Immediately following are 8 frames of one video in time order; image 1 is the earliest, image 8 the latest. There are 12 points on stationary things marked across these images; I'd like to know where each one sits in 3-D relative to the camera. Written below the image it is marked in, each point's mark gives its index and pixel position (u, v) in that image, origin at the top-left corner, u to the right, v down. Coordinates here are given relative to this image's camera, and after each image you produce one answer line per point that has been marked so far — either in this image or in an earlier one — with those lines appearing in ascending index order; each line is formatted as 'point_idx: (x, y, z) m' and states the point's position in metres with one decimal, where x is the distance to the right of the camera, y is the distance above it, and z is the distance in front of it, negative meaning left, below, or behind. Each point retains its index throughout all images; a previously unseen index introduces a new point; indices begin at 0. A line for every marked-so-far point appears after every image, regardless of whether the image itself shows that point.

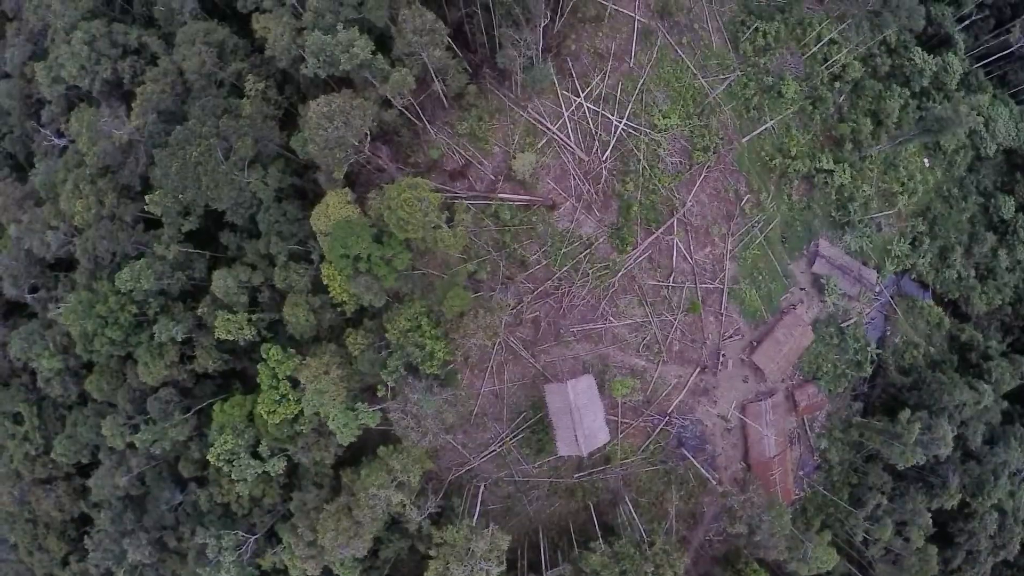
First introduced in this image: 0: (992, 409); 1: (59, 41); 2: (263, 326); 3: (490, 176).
0: (+36.8, -9.1, +18.0) m
1: (-31.5, +17.7, +16.8) m
2: (-14.9, -2.0, +14.2) m
3: (-1.4, +7.8, +16.8) m
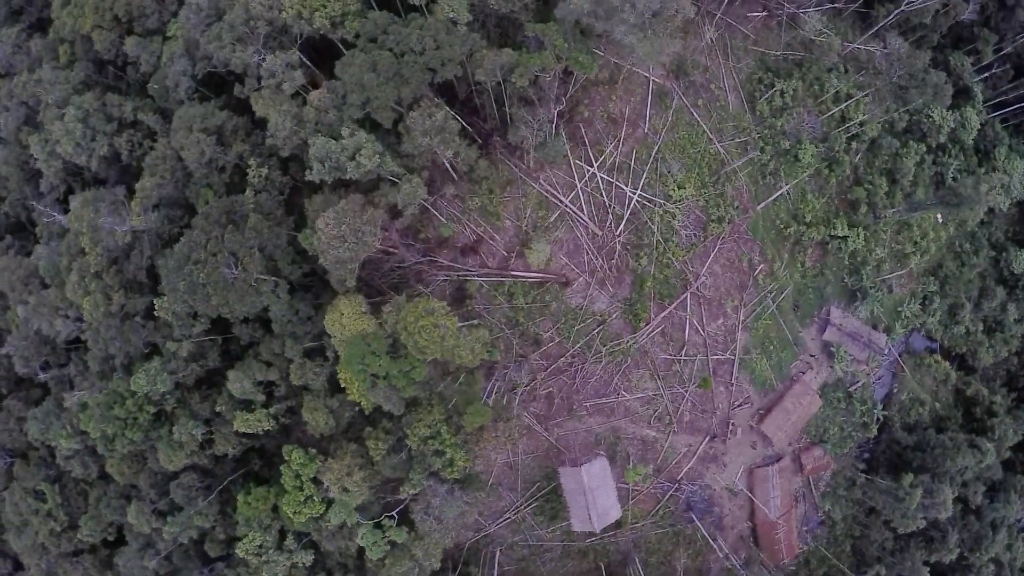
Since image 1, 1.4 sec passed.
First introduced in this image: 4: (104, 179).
0: (+37.8, -13.9, +18.5) m
1: (-30.8, +11.9, +16.1) m
2: (-13.9, -7.6, +14.3) m
3: (-0.6, +2.5, +16.5) m
4: (-28.0, +7.7, +16.4) m
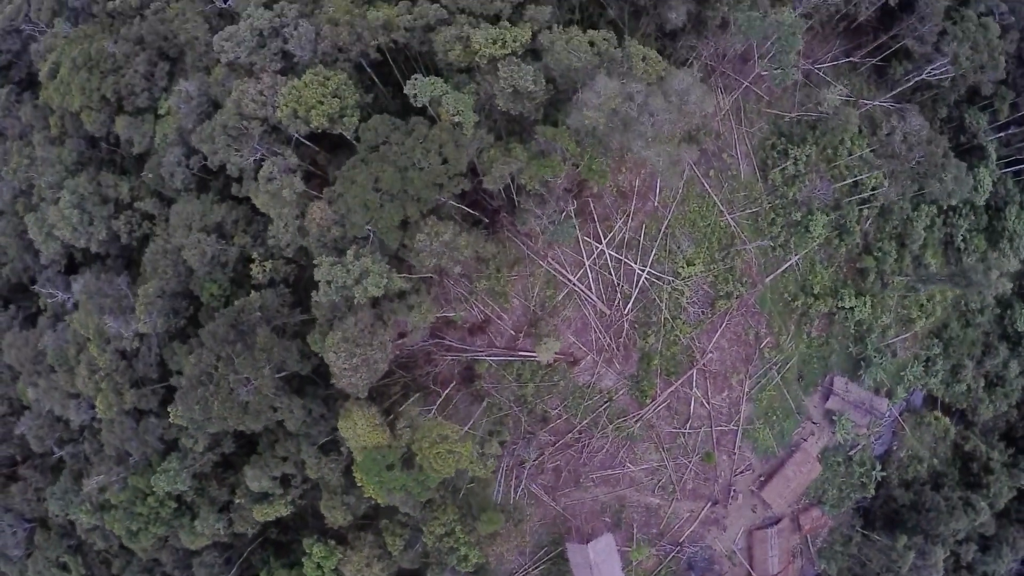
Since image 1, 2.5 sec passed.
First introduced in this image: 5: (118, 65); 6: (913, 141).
0: (+38.4, -19.0, +19.2) m
1: (-30.3, +6.2, +15.7) m
2: (-13.3, -13.3, +14.6) m
3: (-0.1, -3.0, +16.5) m
4: (-27.5, +2.0, +16.2) m
5: (-25.1, +14.1, +15.1) m
6: (+31.3, +11.9, +18.6) m
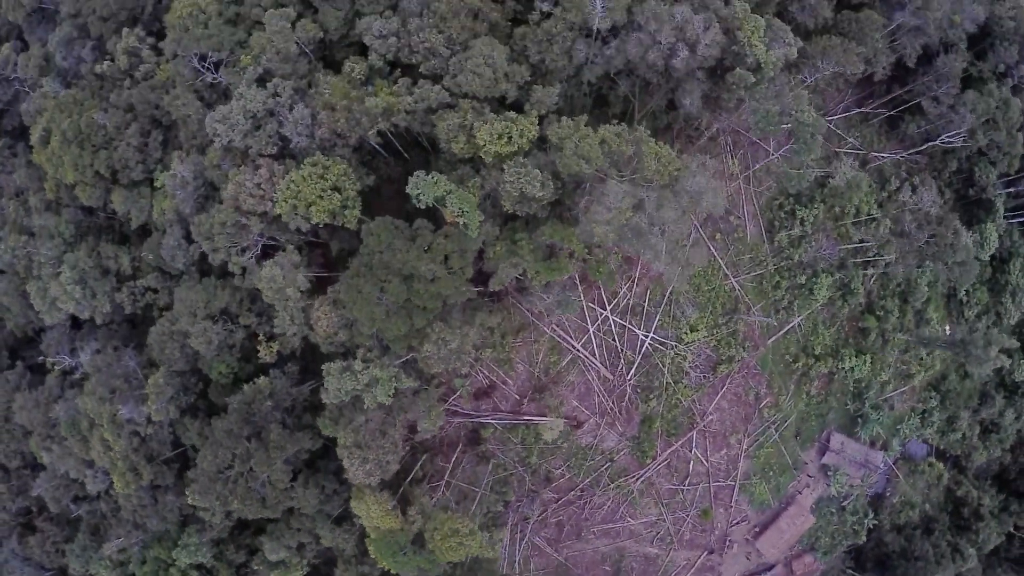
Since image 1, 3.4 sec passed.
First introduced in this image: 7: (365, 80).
0: (+38.8, -23.3, +20.1) m
1: (-30.1, +1.3, +15.6) m
2: (-13.0, -18.1, +15.3) m
3: (+0.2, -7.6, +16.8) m
4: (-27.3, -2.8, +16.2) m
5: (-24.9, +9.3, +14.7) m
6: (+31.5, +7.5, +18.3) m
7: (-7.6, +10.7, +12.5) m
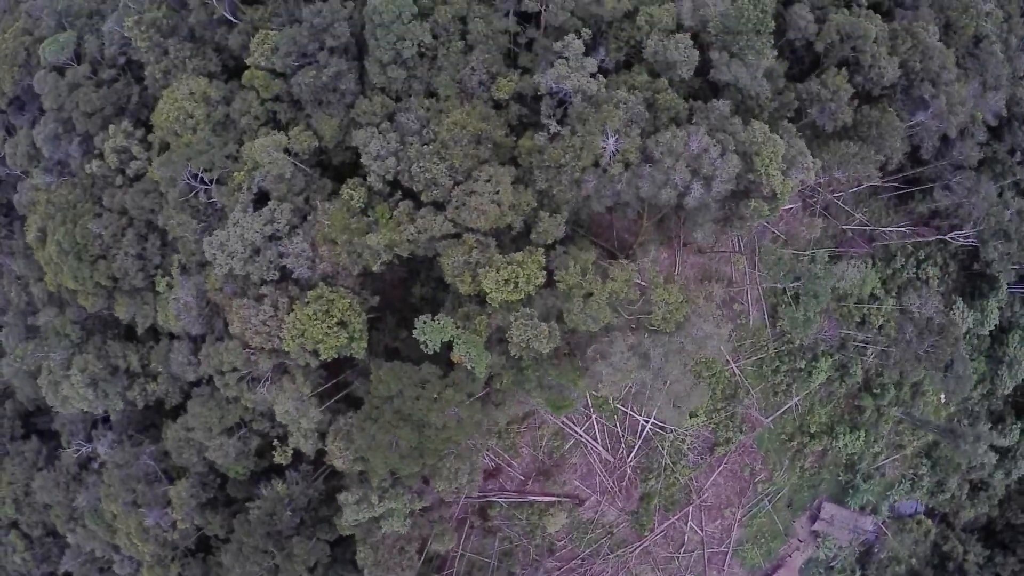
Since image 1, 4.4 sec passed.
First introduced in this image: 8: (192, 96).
0: (+39.2, -29.1, +21.5) m
1: (-29.9, -5.3, +15.8) m
2: (-12.6, -24.6, +16.5) m
3: (+0.4, -14.0, +17.4) m
4: (-27.0, -9.4, +16.6) m
5: (-24.8, +2.6, +14.5) m
6: (+31.7, +1.5, +18.1) m
7: (-7.5, +4.1, +12.2) m
8: (-18.3, +11.0, +13.5) m
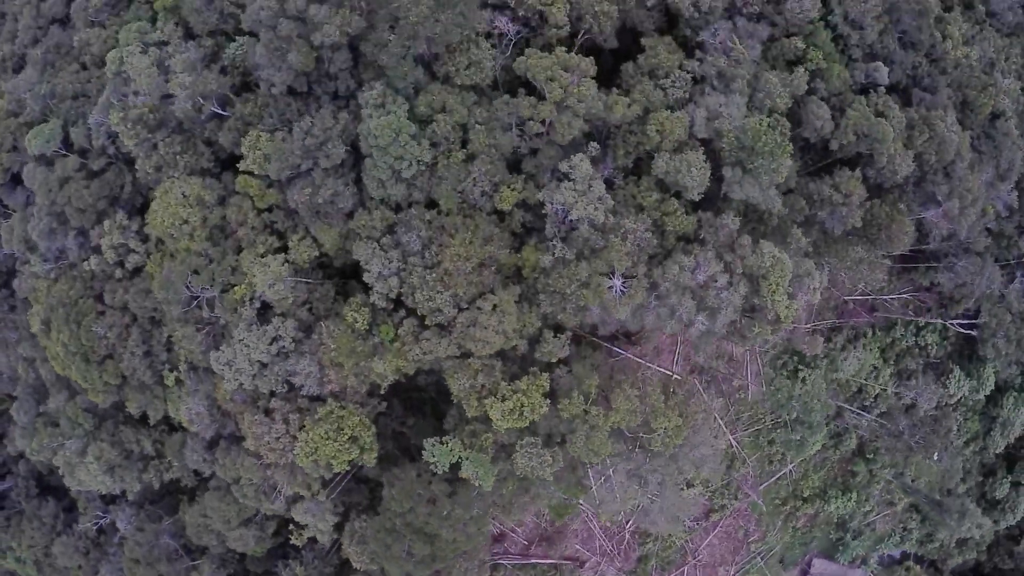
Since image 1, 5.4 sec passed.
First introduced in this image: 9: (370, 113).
0: (+39.7, -34.3, +22.9) m
1: (-29.6, -11.4, +16.2) m
2: (-12.2, -30.5, +17.7) m
3: (+0.8, -19.7, +18.2) m
4: (-26.7, -15.4, +17.2) m
5: (-24.6, -3.5, +14.6) m
6: (+31.9, -3.9, +18.3) m
7: (-7.4, -1.9, +12.2) m
8: (-18.2, +4.9, +13.3) m
9: (-6.9, +8.5, +11.5) m
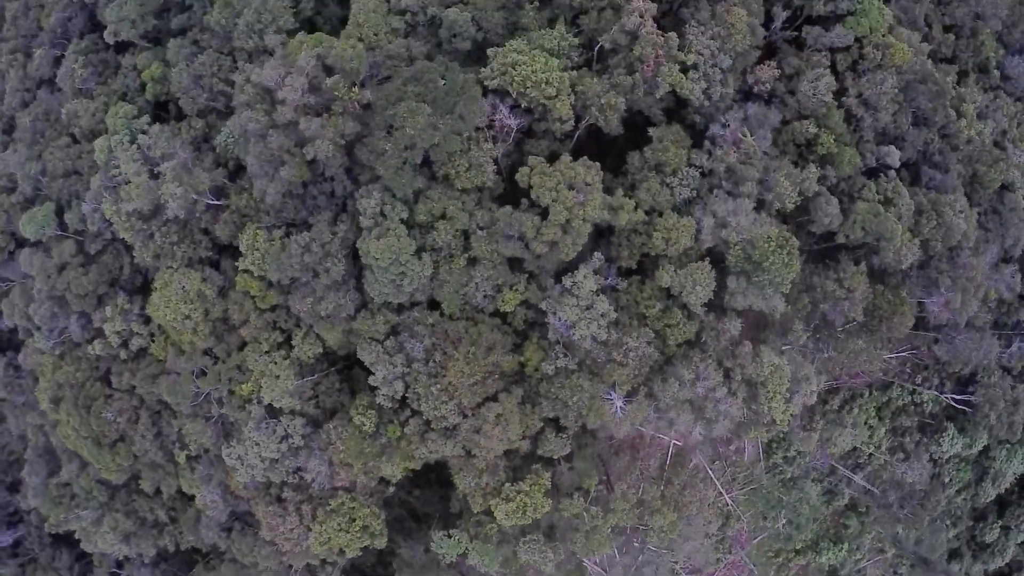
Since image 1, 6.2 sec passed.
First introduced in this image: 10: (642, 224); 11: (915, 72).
0: (+40.0, -38.9, +24.2) m
1: (-29.5, -16.6, +16.8) m
2: (-11.9, -35.5, +18.9) m
3: (+1.0, -24.7, +19.0) m
4: (-26.5, -20.6, +17.9) m
5: (-24.4, -8.8, +14.9) m
6: (+32.0, -8.8, +18.5) m
7: (-7.2, -7.2, +12.4) m
8: (-18.1, -0.4, +13.2) m
9: (-6.8, +3.2, +11.3) m
10: (+6.4, +3.1, +11.8) m
11: (+23.2, +12.4, +13.6) m
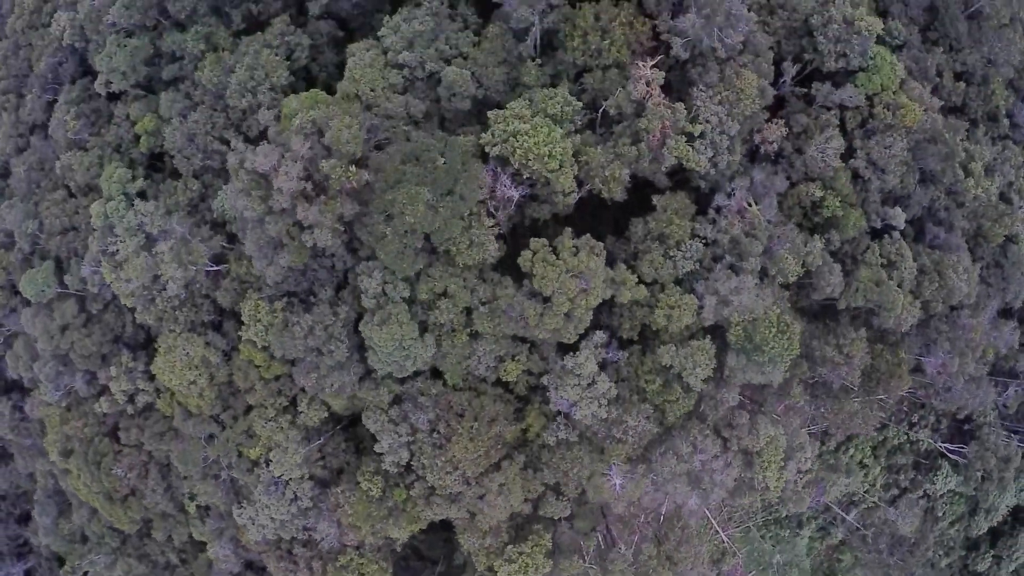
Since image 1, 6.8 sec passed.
0: (+40.2, -42.1, +25.4) m
1: (-29.3, -20.3, +17.3) m
2: (-11.7, -39.1, +20.0) m
3: (+1.2, -28.2, +19.8) m
4: (-26.3, -24.2, +18.6) m
5: (-24.3, -12.5, +15.2) m
6: (+32.1, -12.2, +18.9) m
7: (-7.1, -10.9, +12.7) m
8: (-18.0, -4.1, +13.3) m
9: (-6.7, -0.6, +11.3) m
10: (+6.5, -0.5, +11.9) m
11: (+23.2, +8.8, +13.4) m
